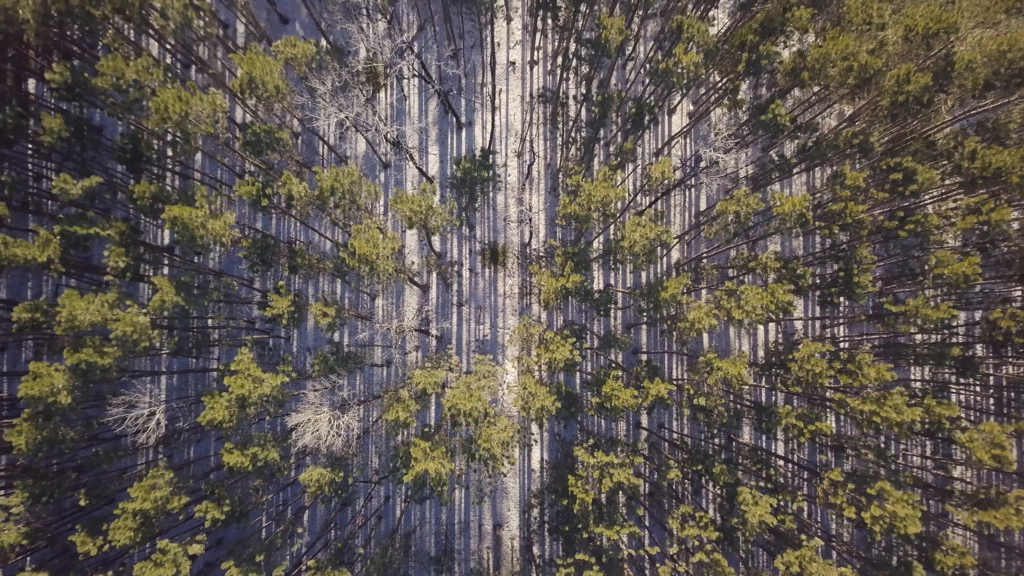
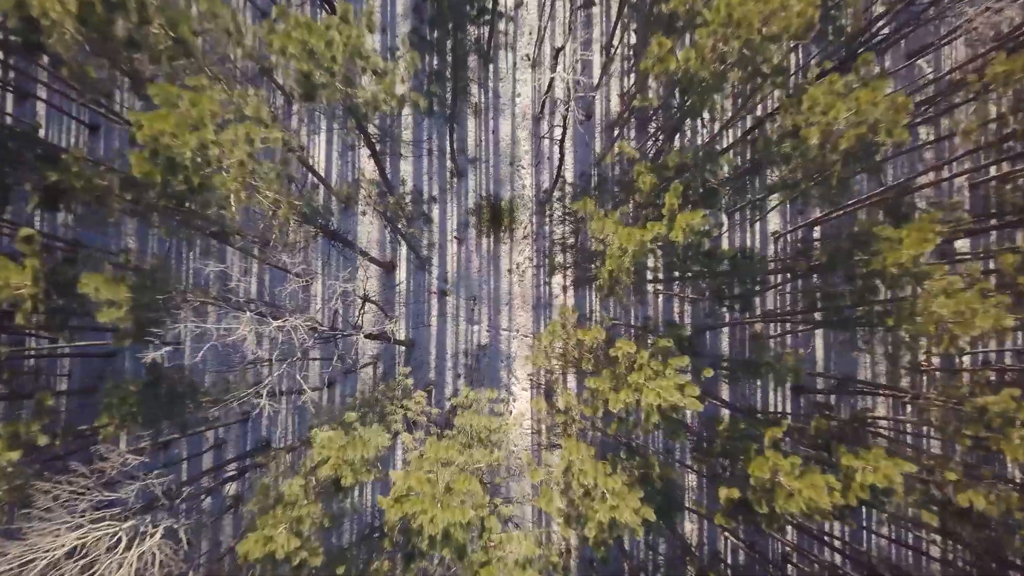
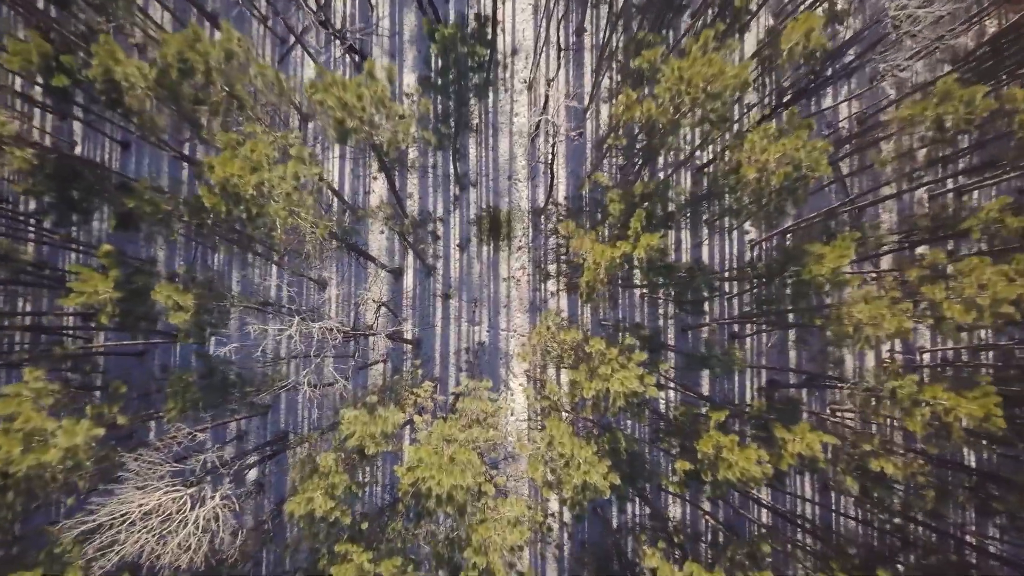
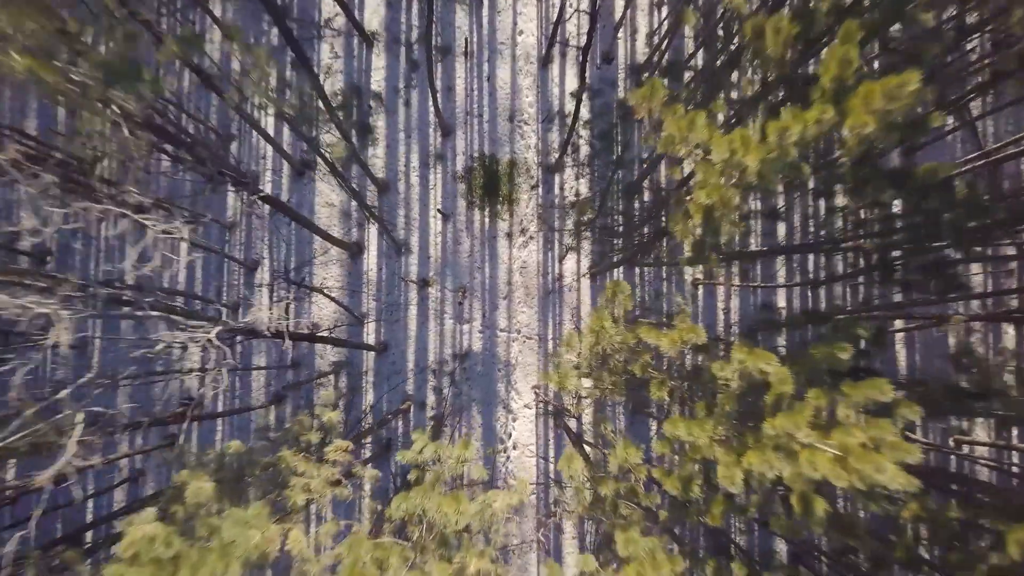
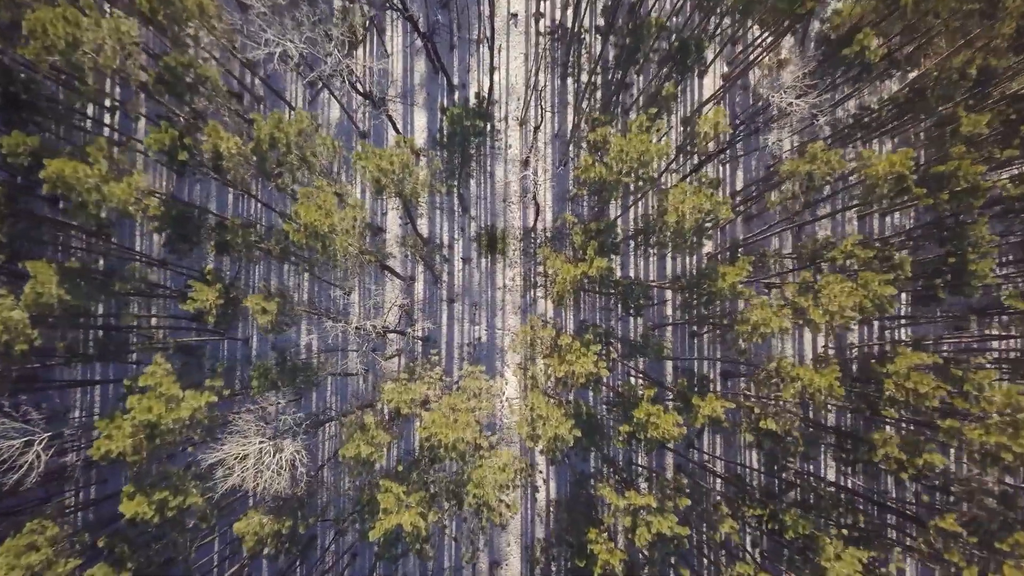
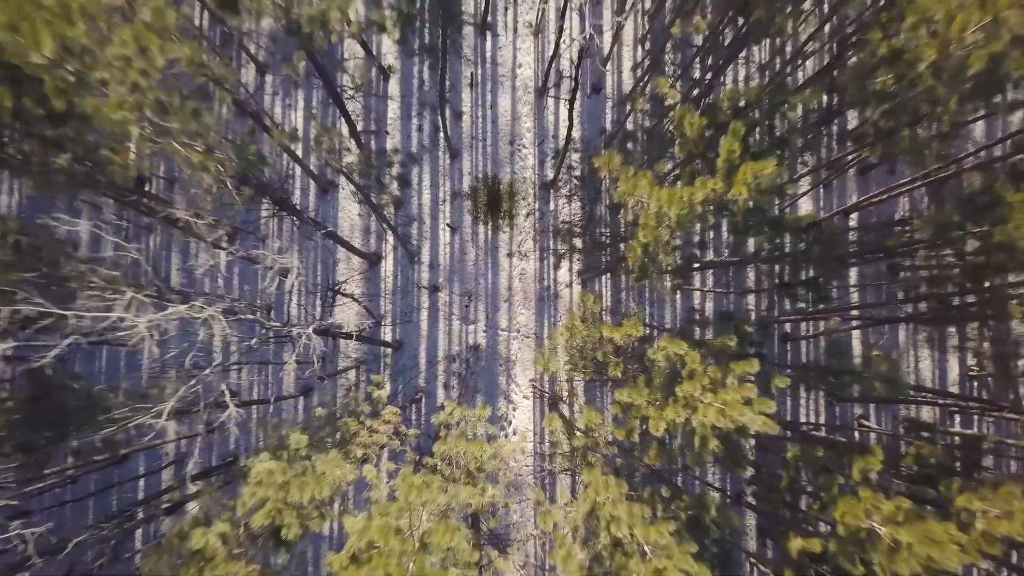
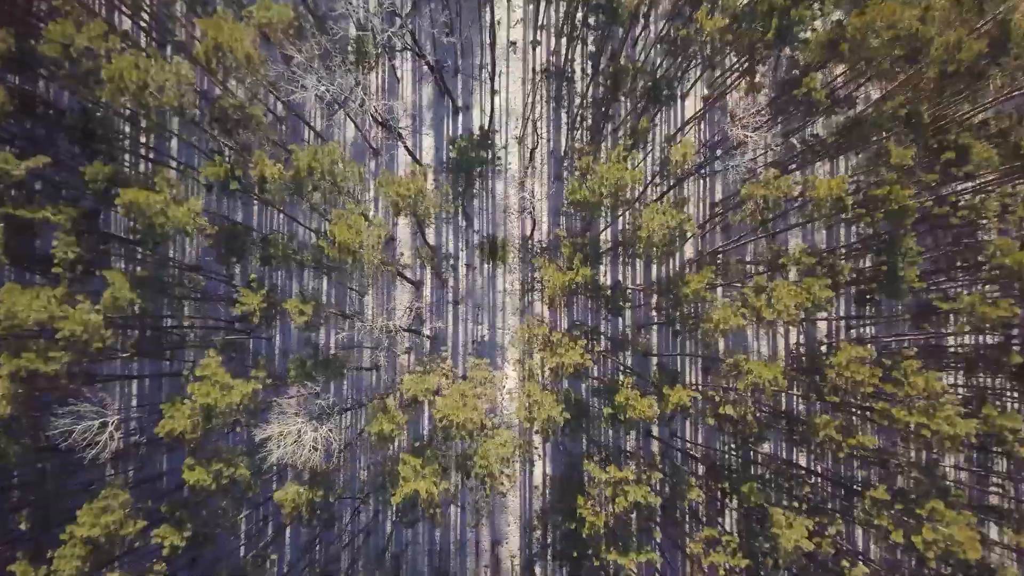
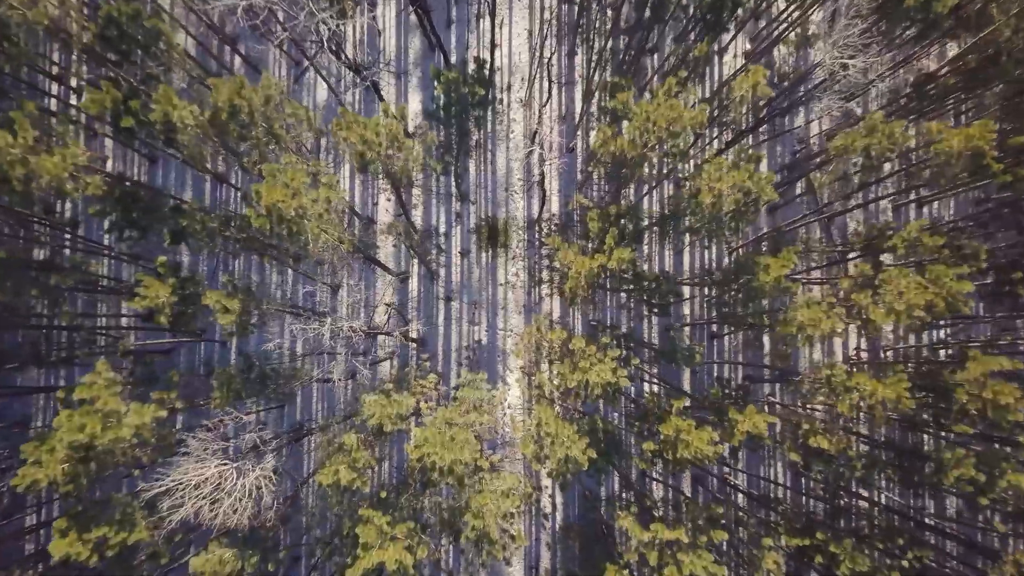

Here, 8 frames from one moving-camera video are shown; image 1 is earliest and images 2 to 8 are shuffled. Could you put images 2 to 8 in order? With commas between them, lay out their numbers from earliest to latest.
7, 5, 8, 3, 2, 6, 4
